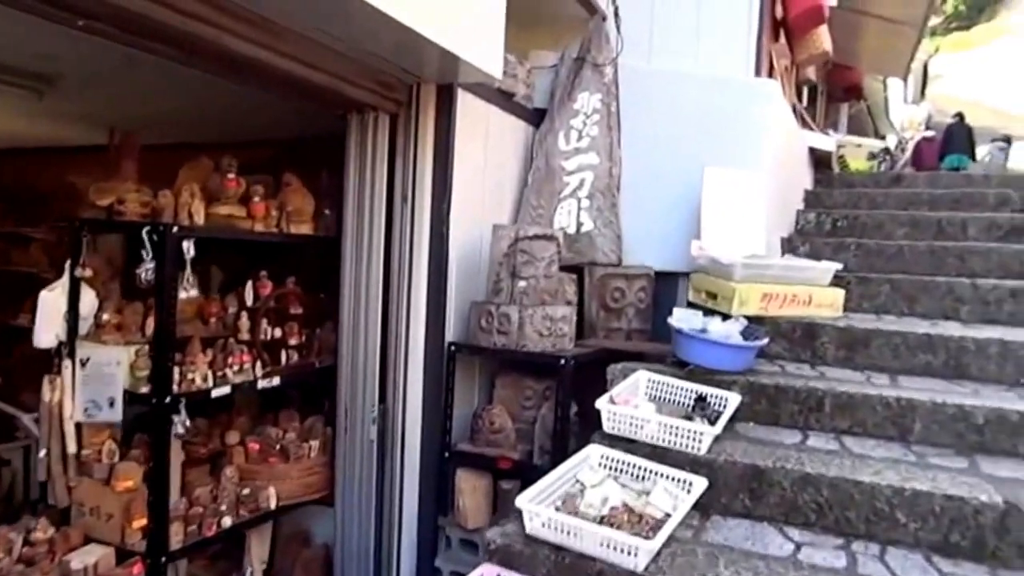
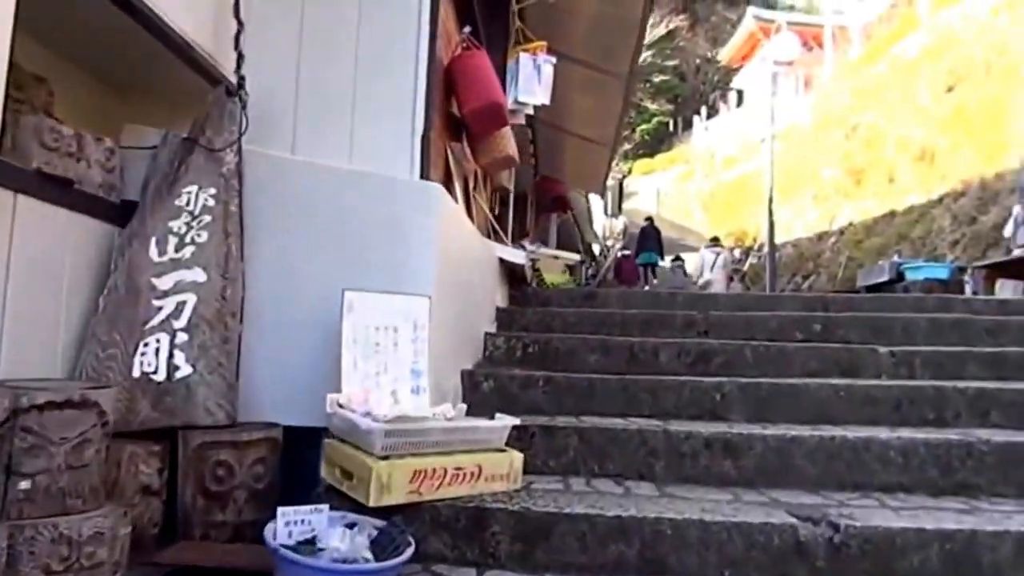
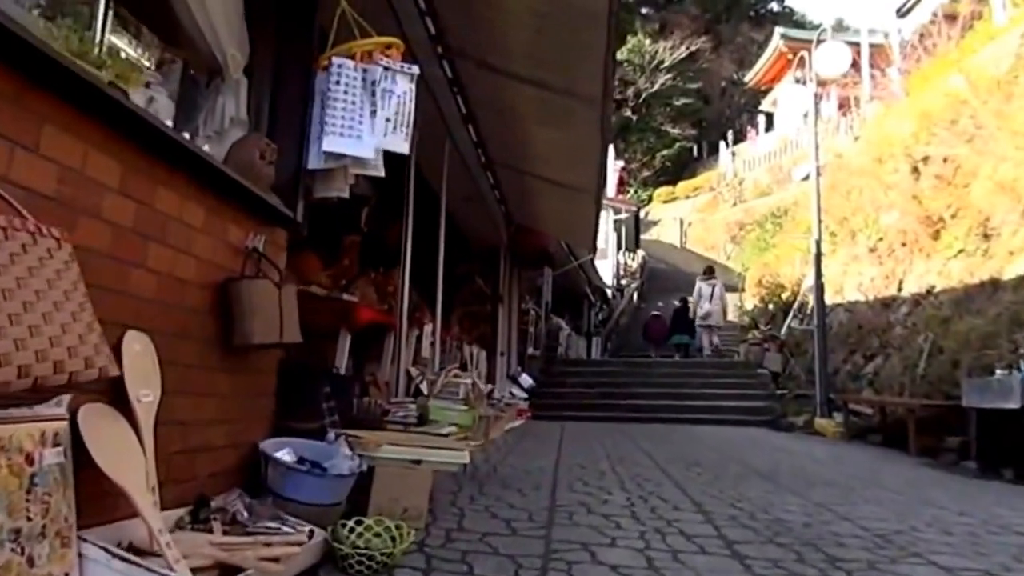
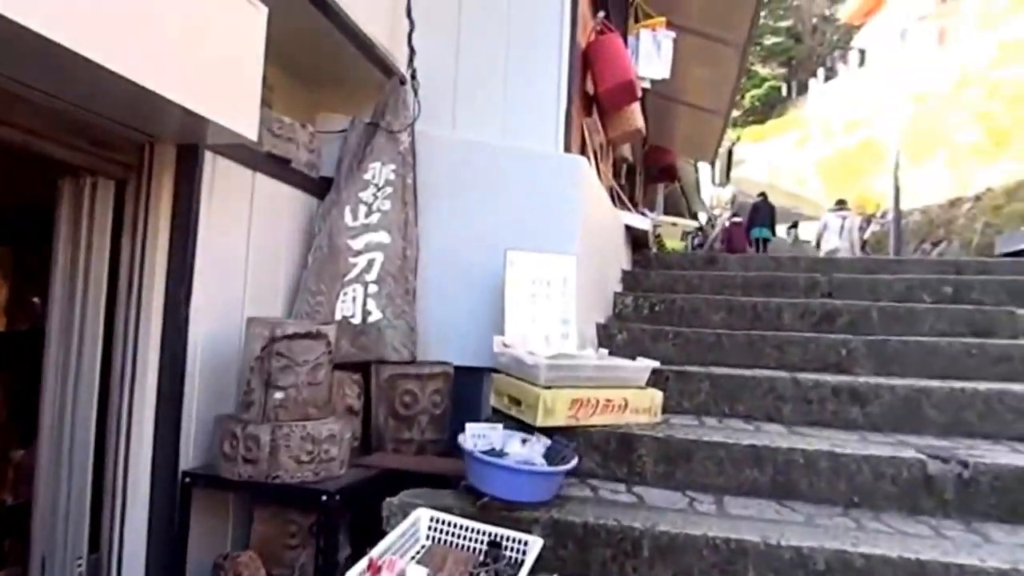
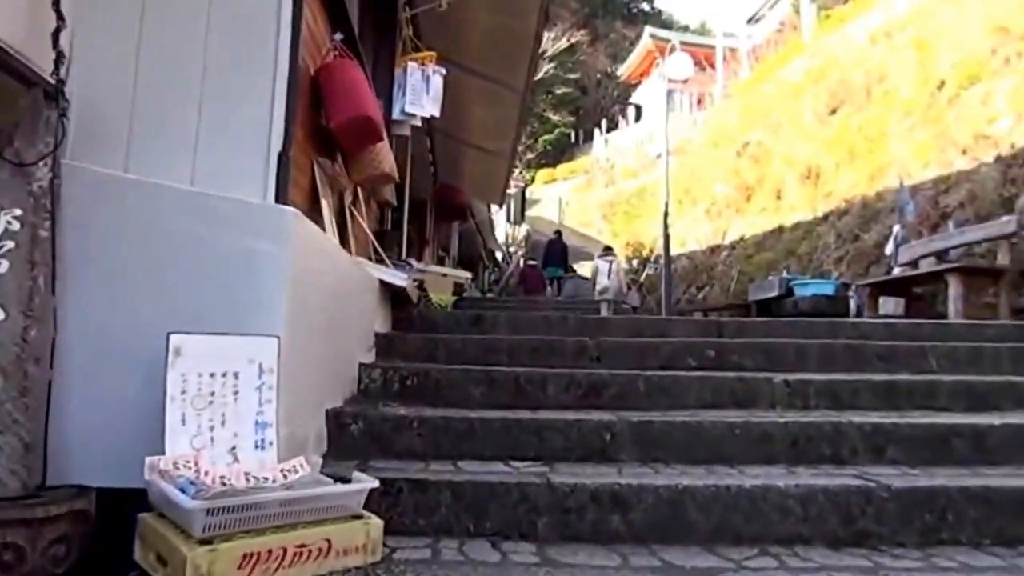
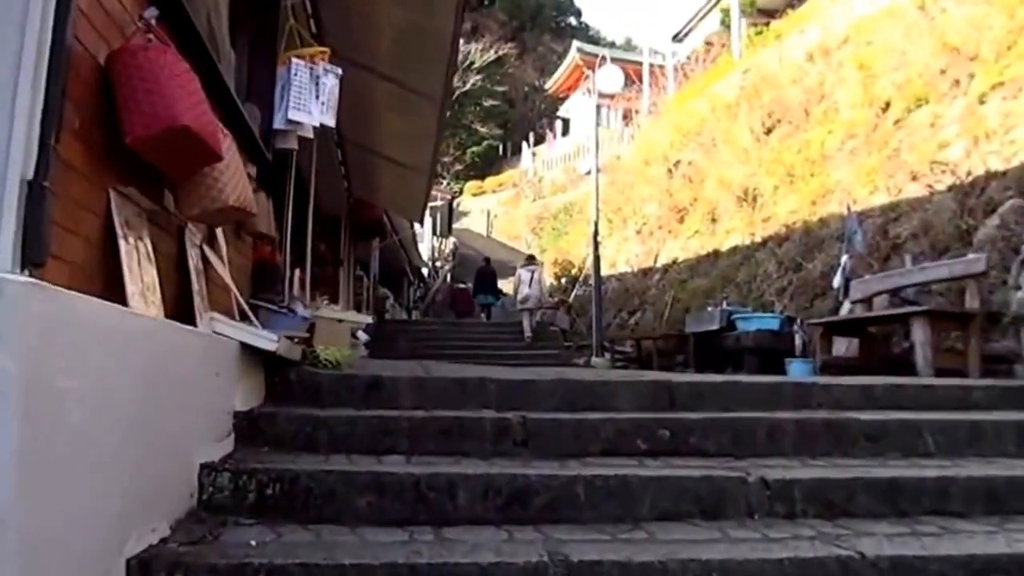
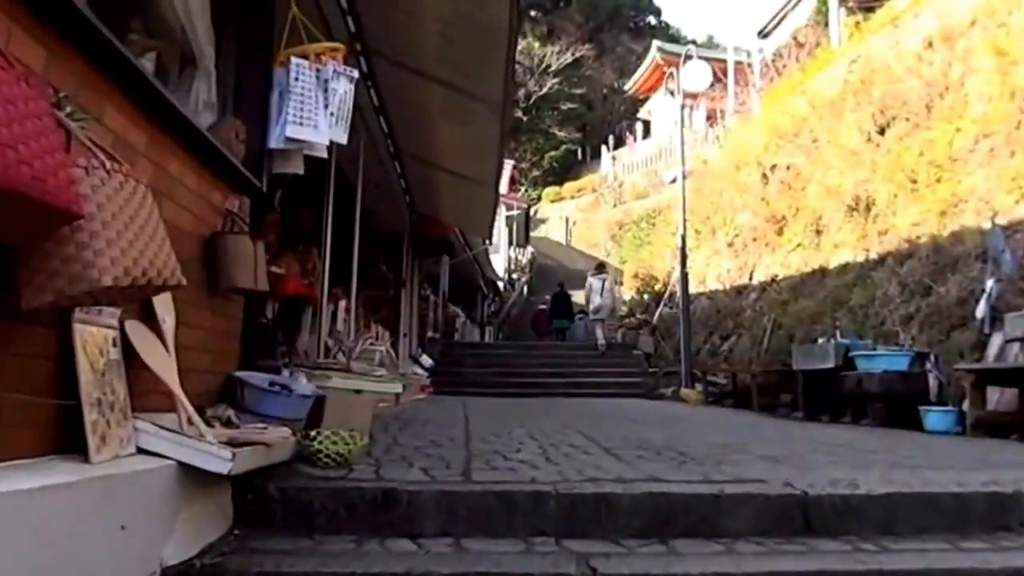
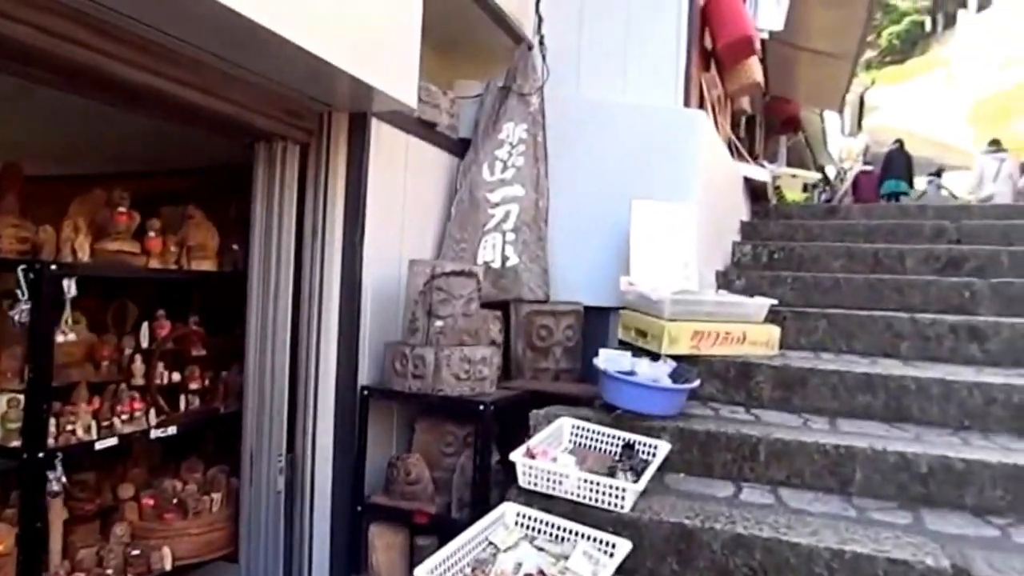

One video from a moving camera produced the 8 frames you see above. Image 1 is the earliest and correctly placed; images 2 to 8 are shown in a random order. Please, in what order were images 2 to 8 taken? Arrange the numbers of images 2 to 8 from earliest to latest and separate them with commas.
8, 4, 2, 5, 6, 7, 3
